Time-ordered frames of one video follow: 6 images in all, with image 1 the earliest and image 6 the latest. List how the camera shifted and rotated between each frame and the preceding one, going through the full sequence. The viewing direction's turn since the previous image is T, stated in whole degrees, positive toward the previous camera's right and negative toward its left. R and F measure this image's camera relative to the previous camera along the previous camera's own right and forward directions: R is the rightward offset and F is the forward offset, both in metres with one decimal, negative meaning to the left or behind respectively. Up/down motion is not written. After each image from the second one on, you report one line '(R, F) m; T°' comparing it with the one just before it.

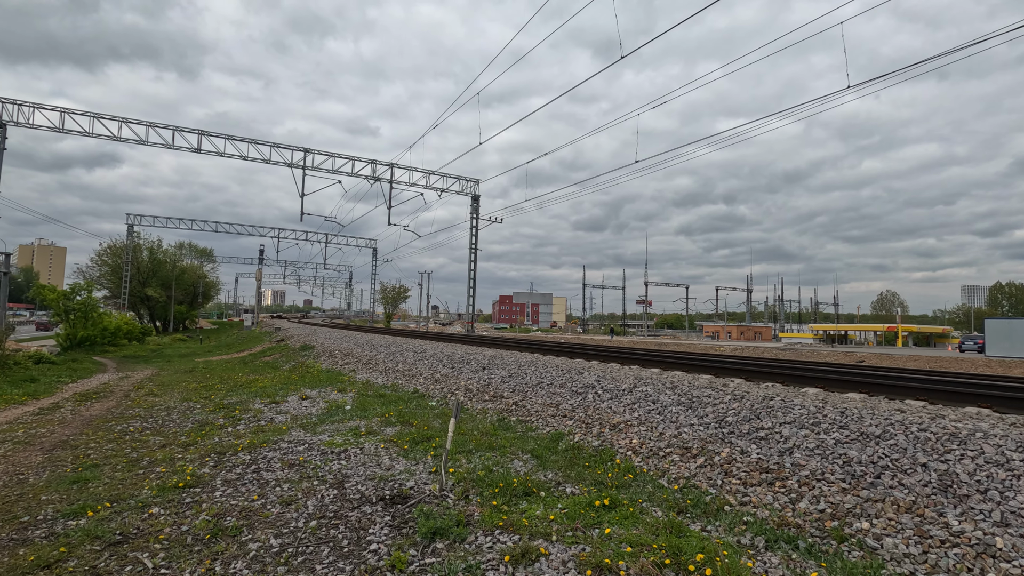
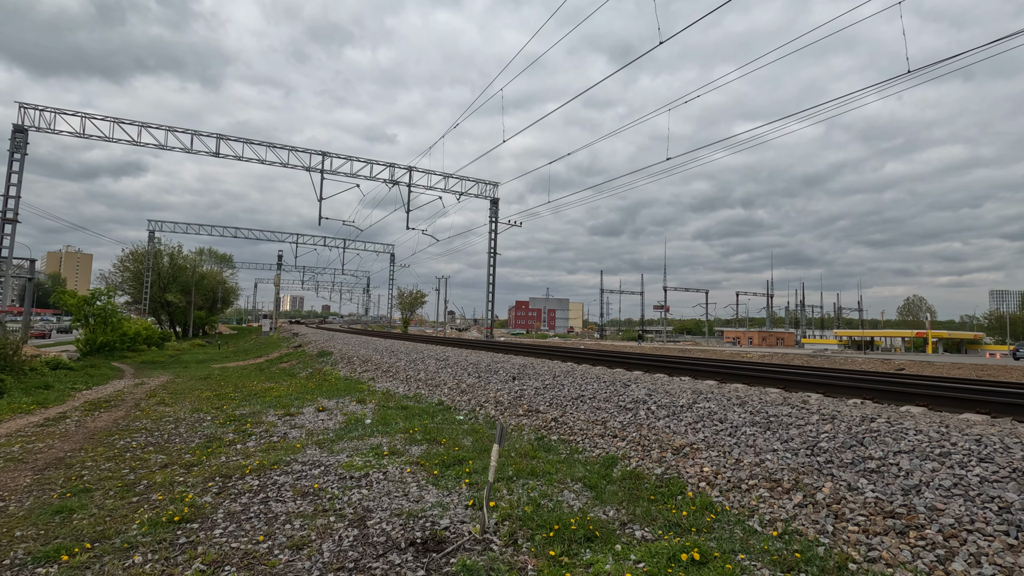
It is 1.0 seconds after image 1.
(-0.4, +1.2) m; -2°
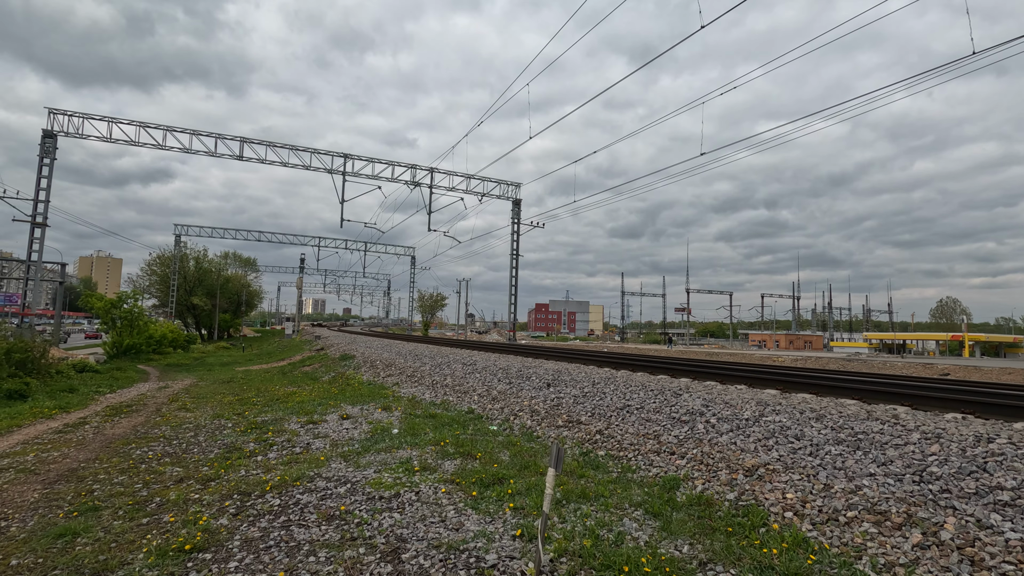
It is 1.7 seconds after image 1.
(-0.4, +0.9) m; -2°
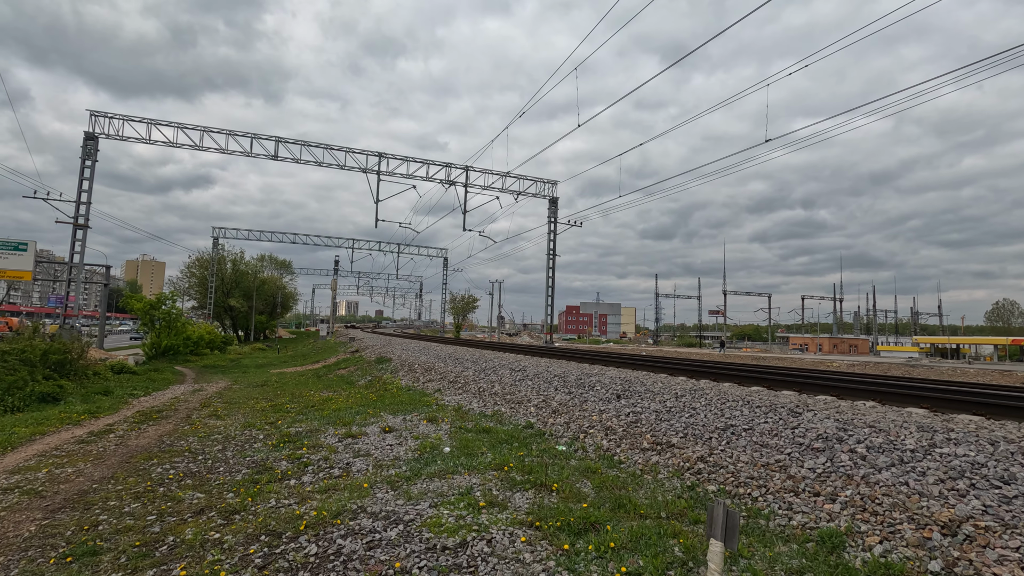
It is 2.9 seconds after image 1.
(-0.8, +1.7) m; -3°
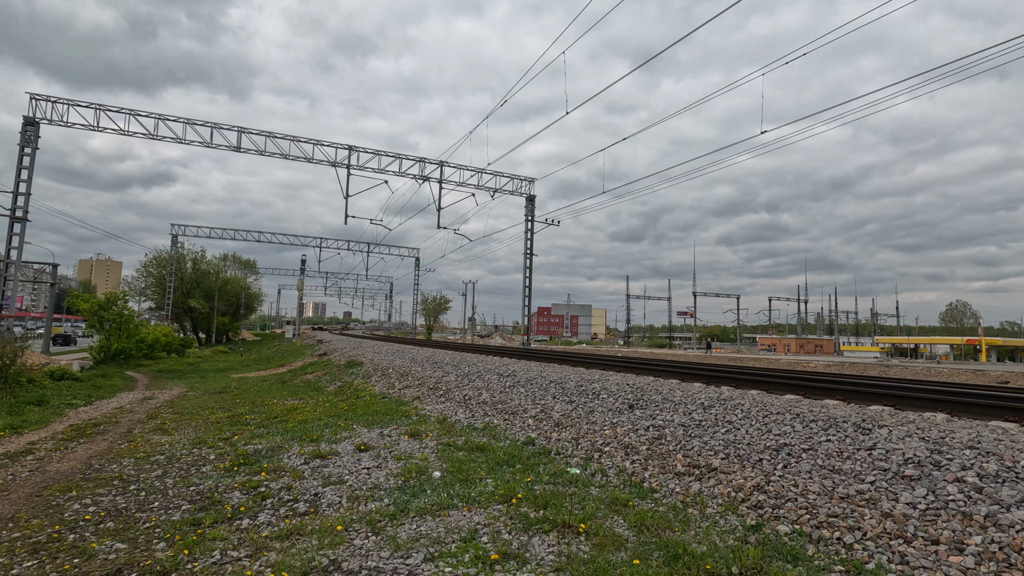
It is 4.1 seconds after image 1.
(-0.5, +1.6) m; +3°
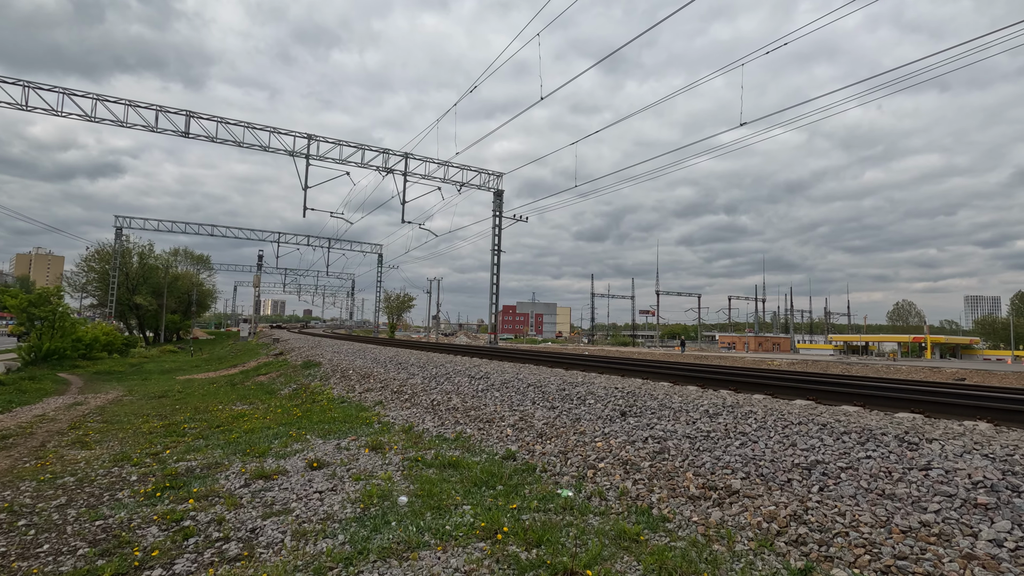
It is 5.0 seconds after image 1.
(-0.2, +1.3) m; +4°
